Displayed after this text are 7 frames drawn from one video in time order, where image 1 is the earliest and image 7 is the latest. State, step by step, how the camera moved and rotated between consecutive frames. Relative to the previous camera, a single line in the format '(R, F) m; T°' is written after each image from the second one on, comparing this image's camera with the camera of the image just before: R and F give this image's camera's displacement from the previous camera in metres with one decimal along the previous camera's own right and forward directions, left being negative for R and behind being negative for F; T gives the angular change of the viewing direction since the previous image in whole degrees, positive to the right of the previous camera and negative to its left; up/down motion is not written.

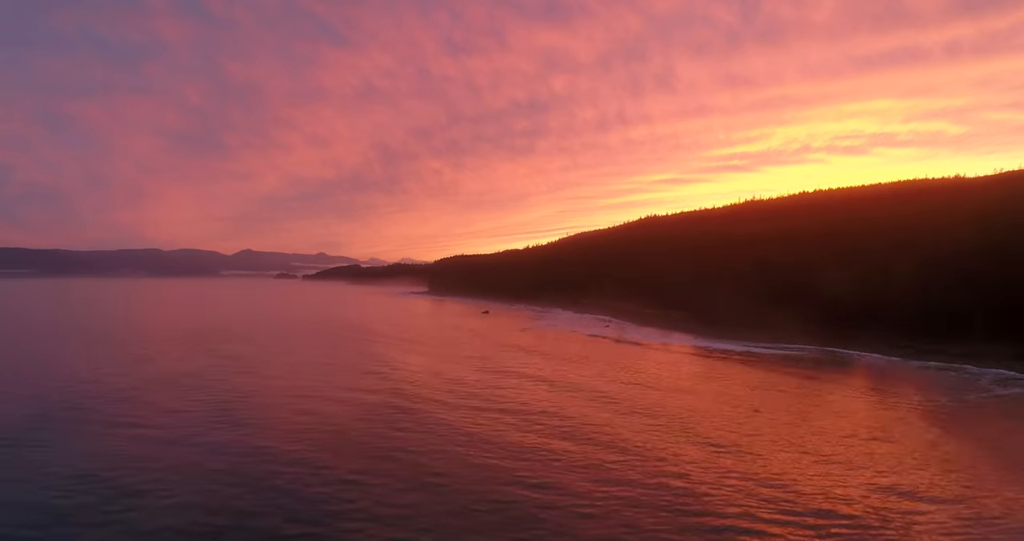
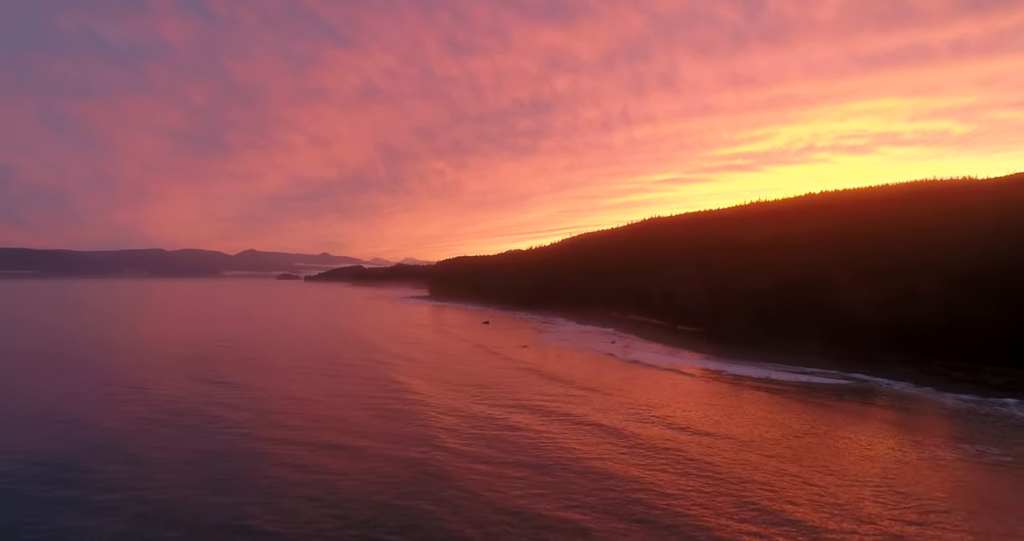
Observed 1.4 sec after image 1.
(0.0, +1.3) m; 0°
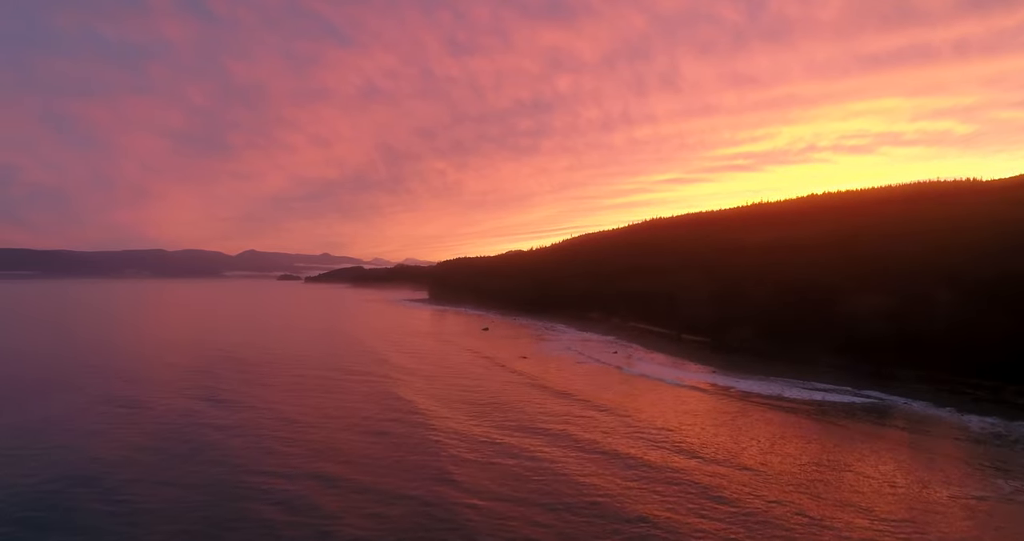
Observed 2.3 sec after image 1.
(+0.1, +0.9) m; 0°
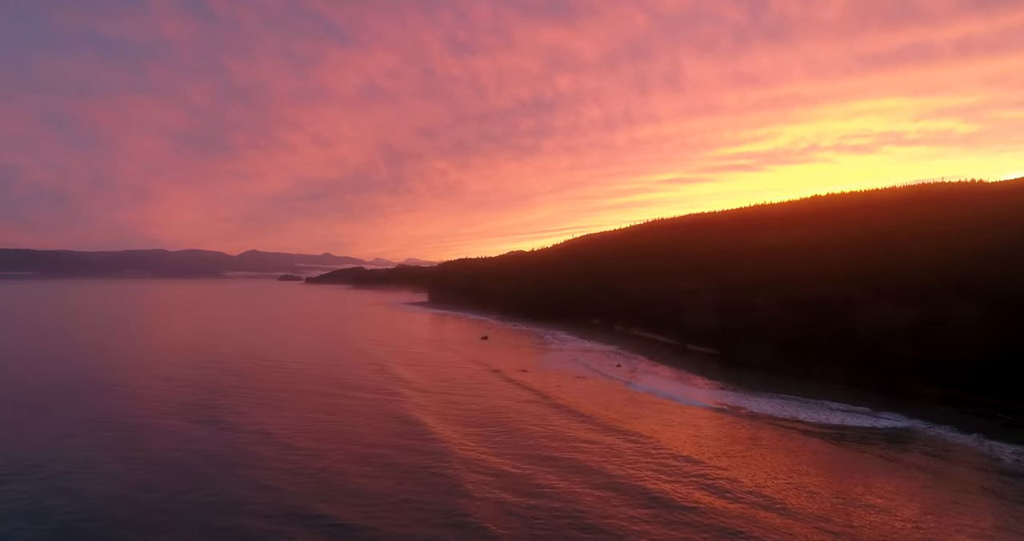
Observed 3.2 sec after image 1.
(+0.1, +1.0) m; 0°
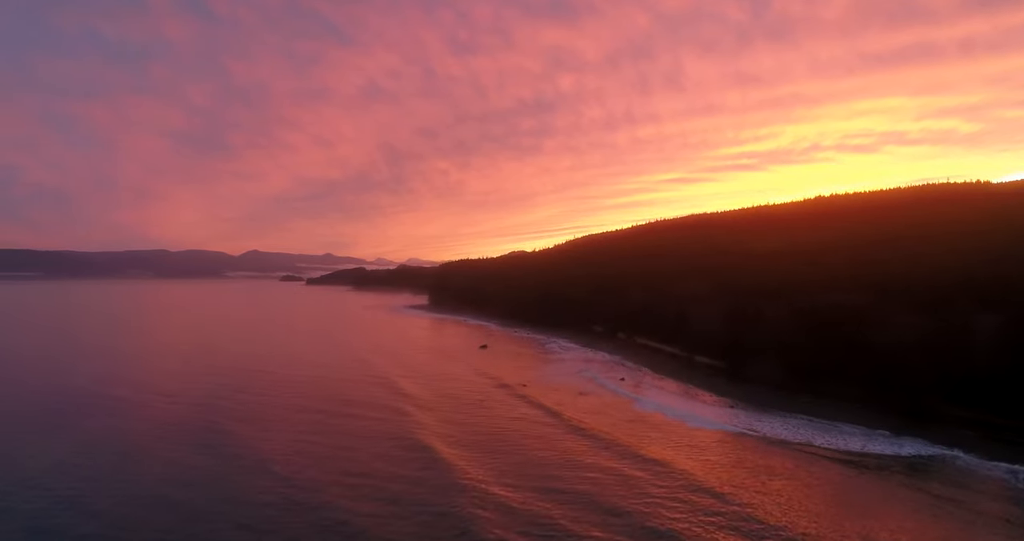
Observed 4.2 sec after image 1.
(0.0, +1.0) m; 0°
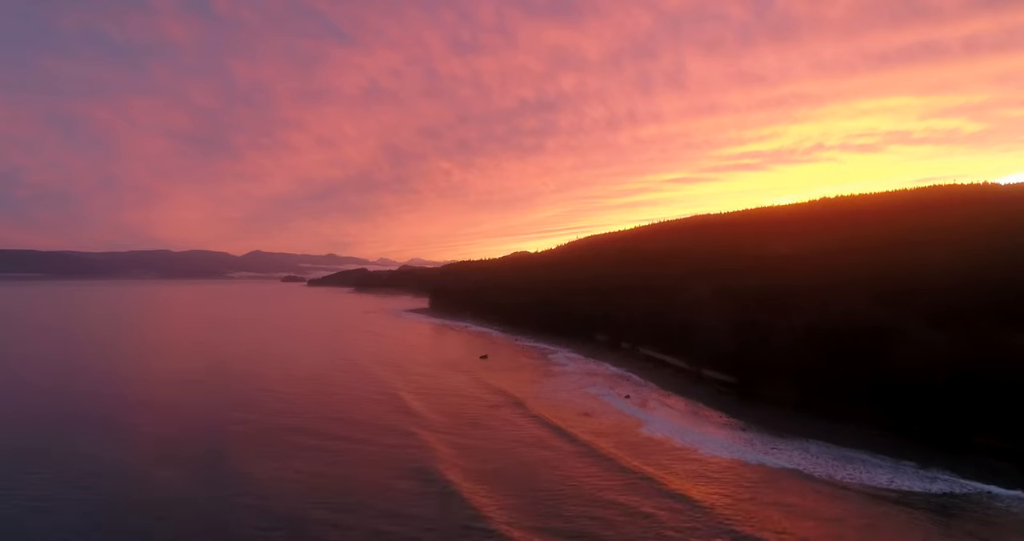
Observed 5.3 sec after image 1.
(+0.1, +1.2) m; 0°
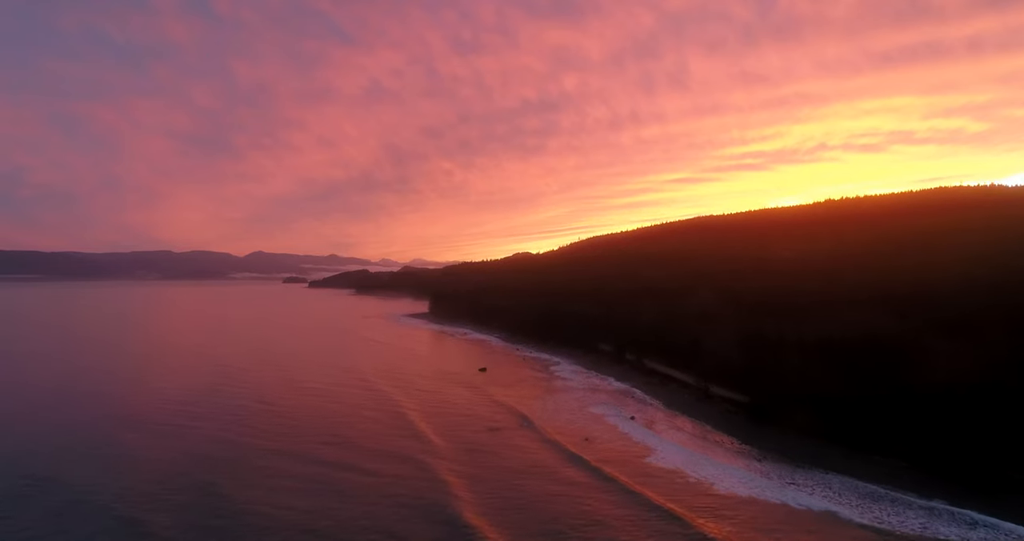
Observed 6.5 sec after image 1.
(+0.1, +1.4) m; 0°
